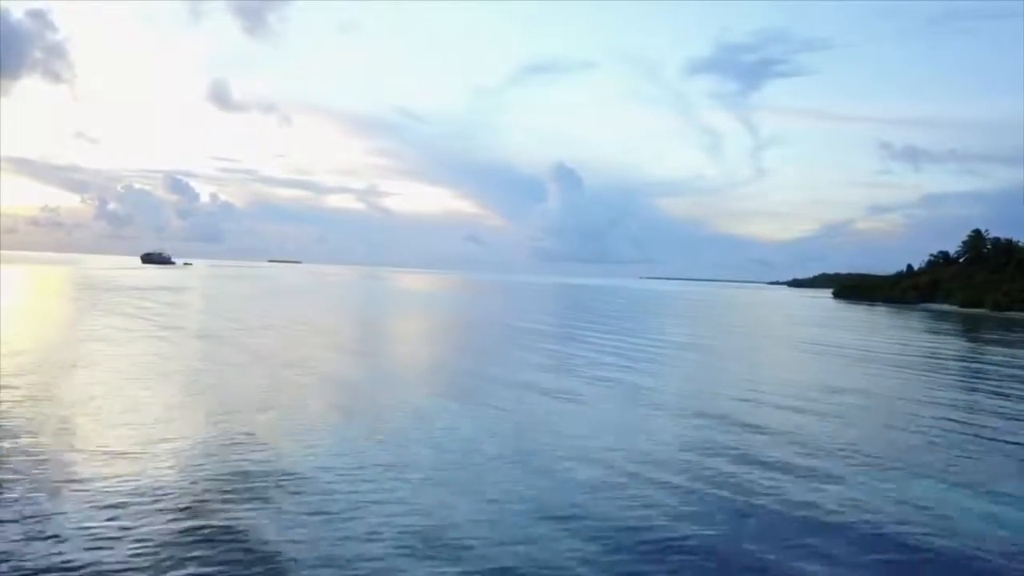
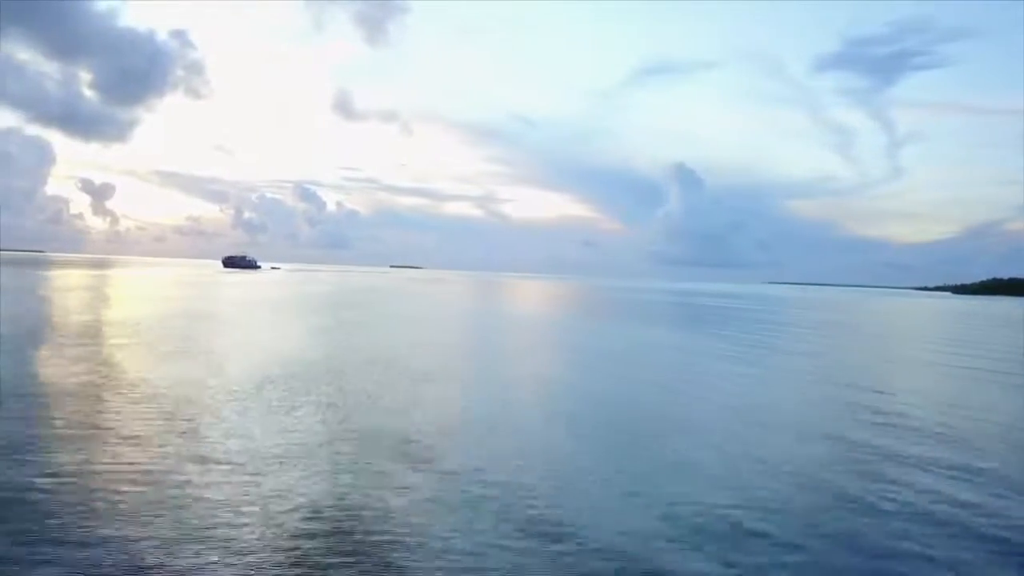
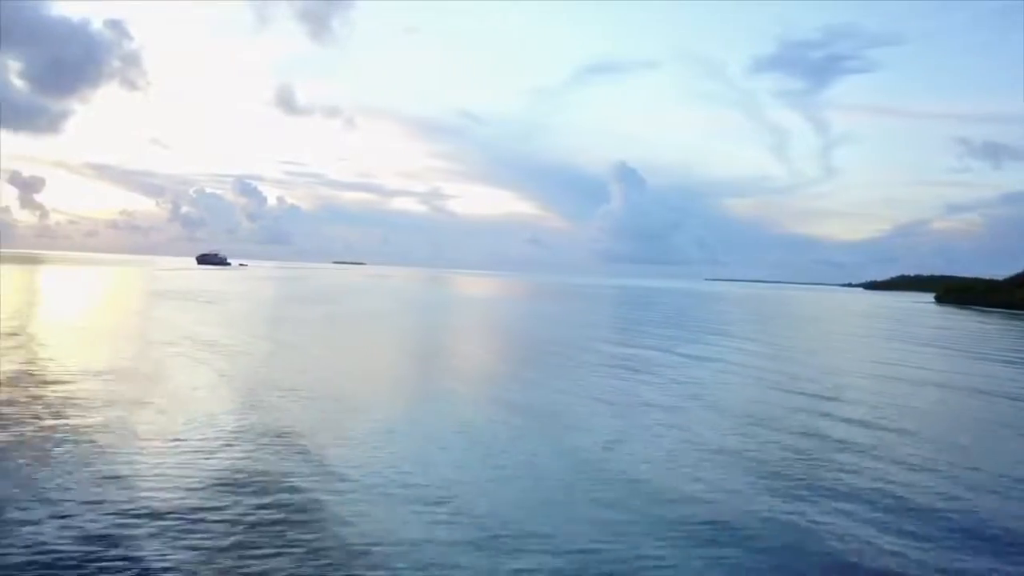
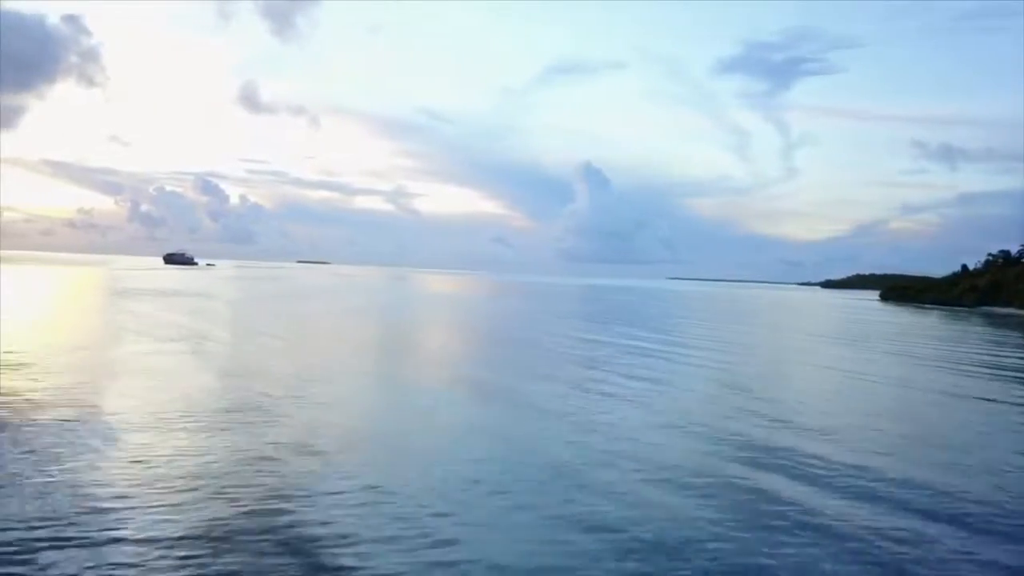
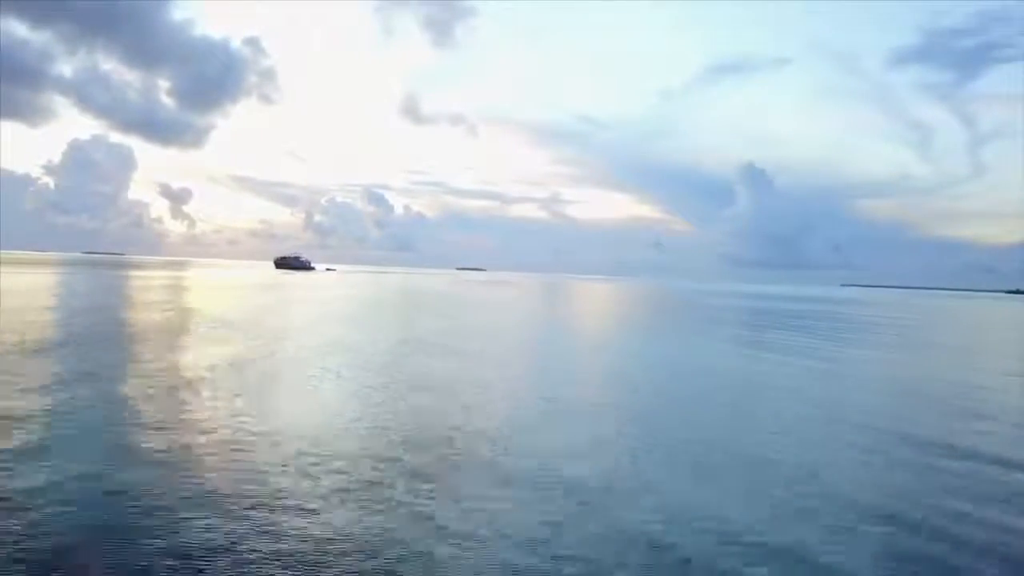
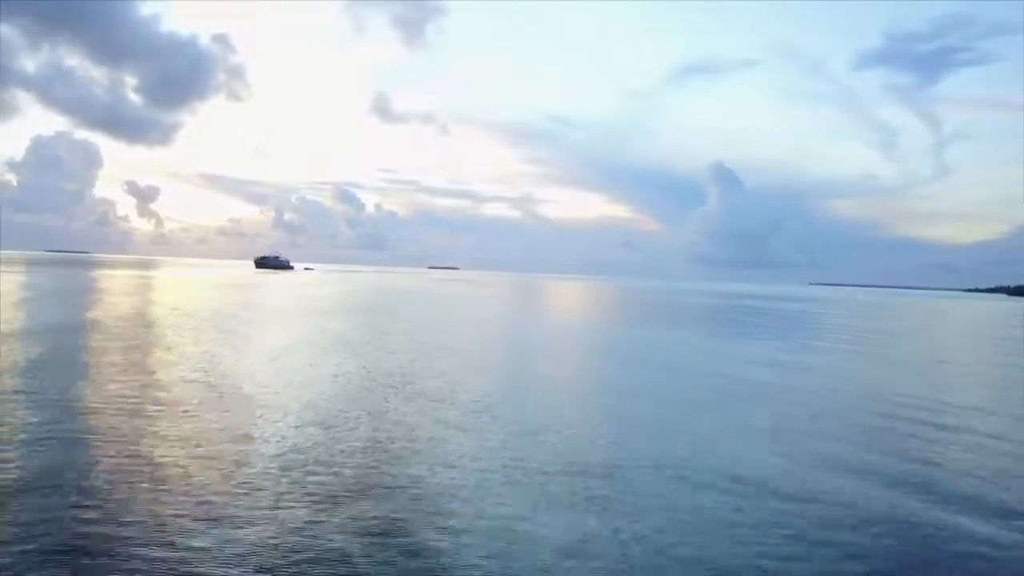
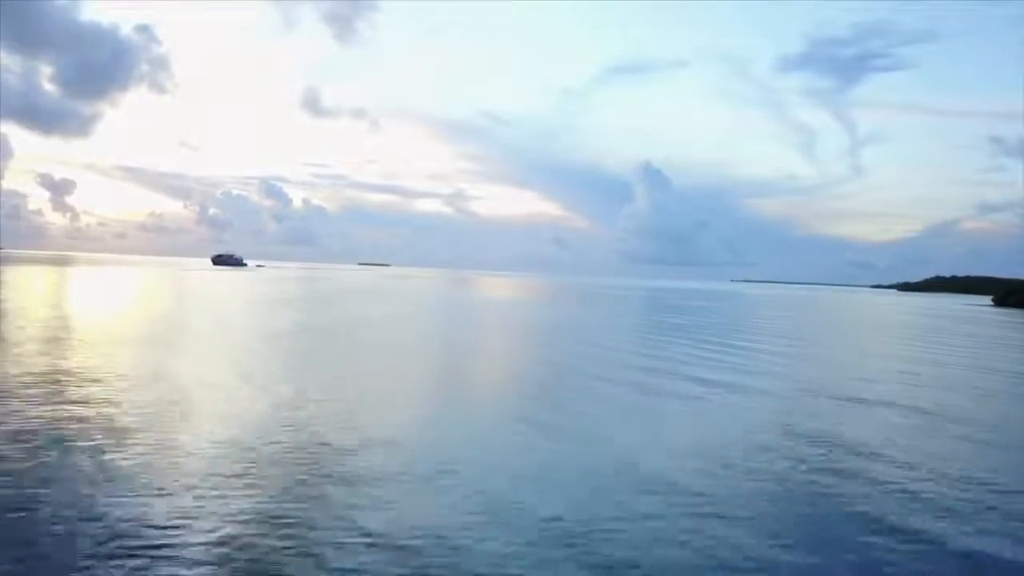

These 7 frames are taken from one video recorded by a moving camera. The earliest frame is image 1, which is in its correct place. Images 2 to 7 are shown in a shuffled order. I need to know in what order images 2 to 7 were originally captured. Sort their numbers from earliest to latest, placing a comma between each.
4, 3, 7, 2, 6, 5
